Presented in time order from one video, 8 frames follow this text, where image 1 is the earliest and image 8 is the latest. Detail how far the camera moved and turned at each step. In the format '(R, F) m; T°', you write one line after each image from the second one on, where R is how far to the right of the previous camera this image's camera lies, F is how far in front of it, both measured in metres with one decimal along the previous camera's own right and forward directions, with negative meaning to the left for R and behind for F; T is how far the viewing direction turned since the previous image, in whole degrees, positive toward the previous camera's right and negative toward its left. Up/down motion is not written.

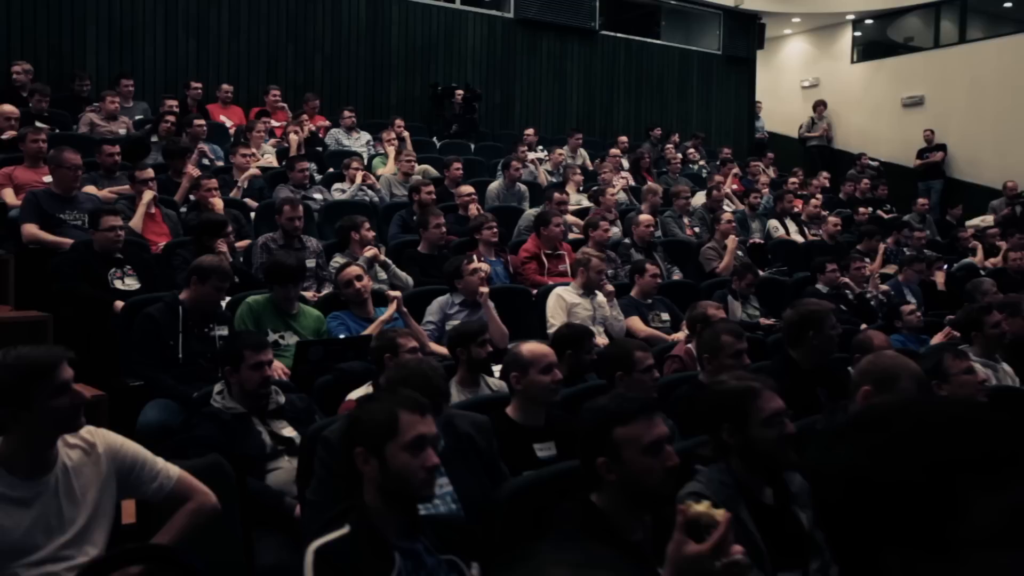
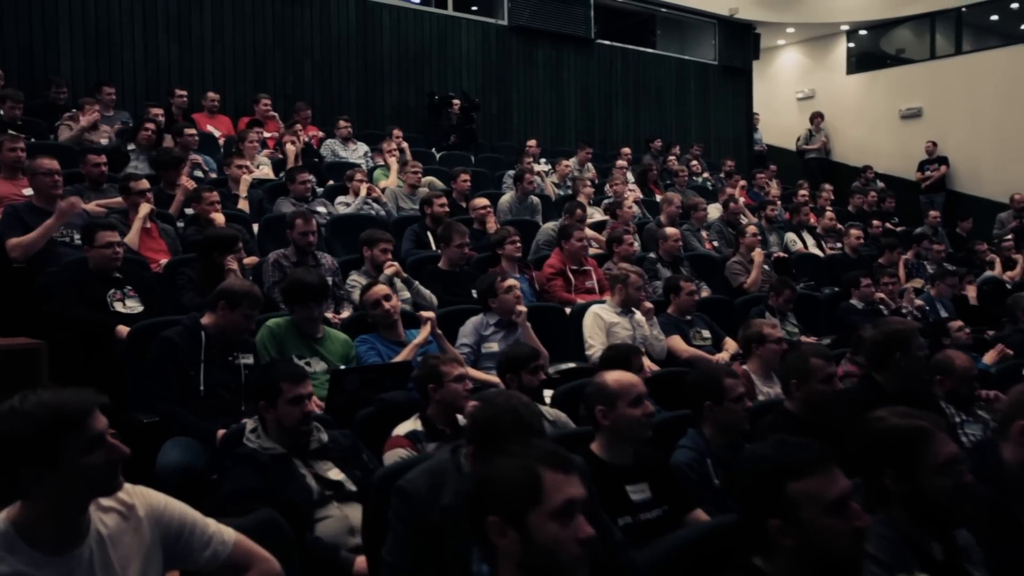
(-0.3, +0.4) m; +2°
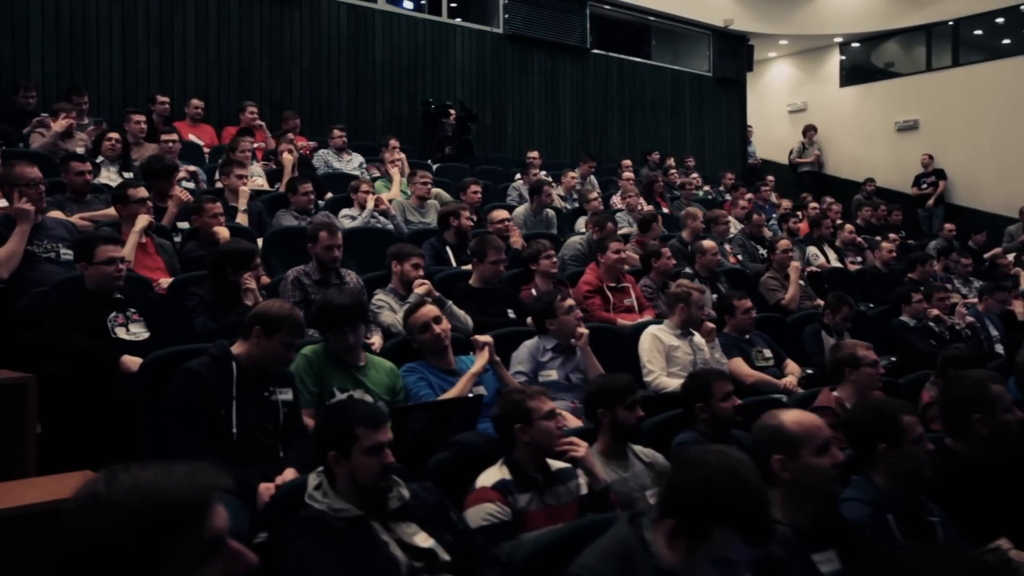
(-0.4, +0.5) m; +2°
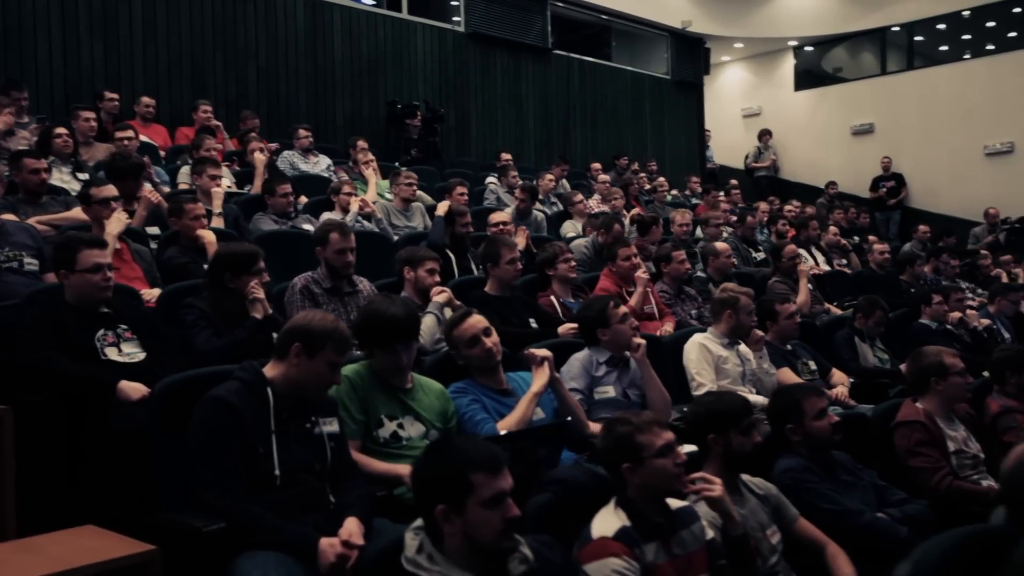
(-0.4, +0.5) m; +4°
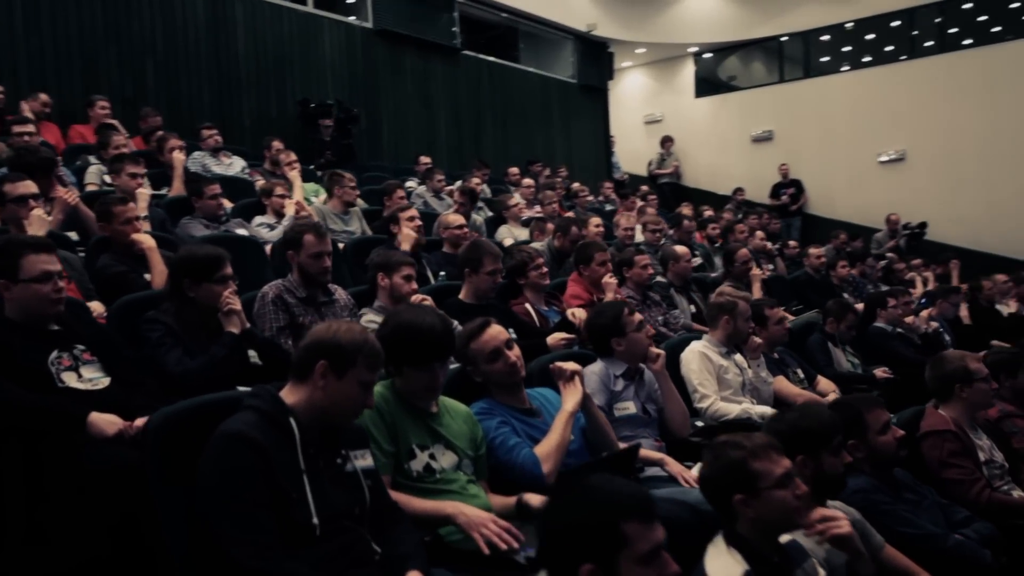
(-0.4, +0.4) m; +7°
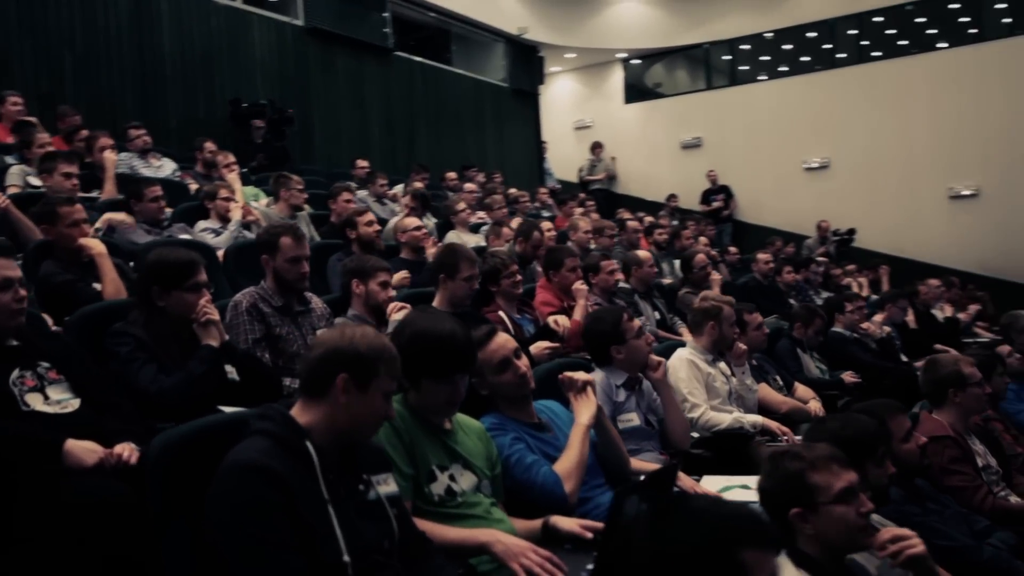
(-0.2, +0.2) m; +5°
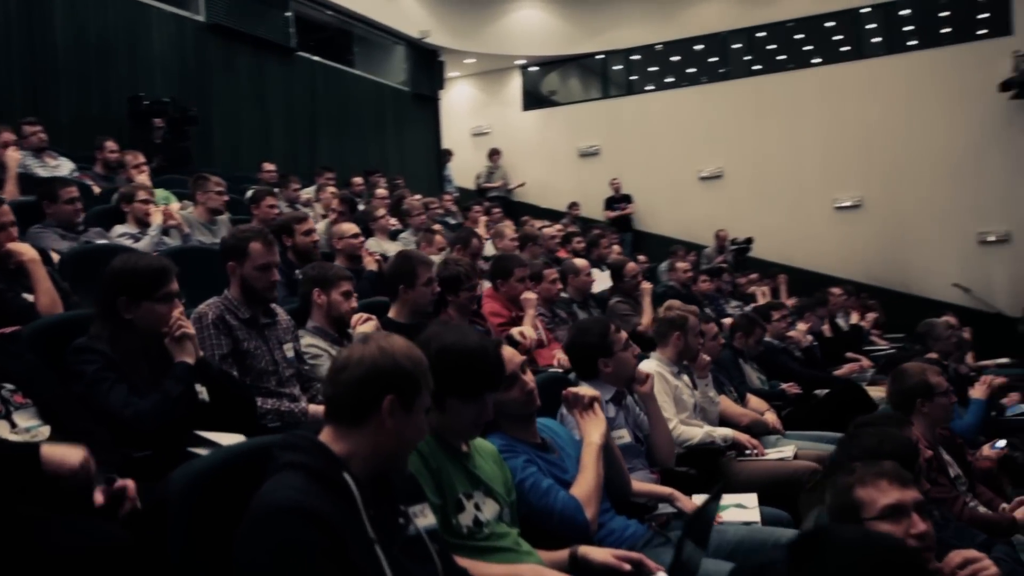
(-0.3, +0.2) m; +7°
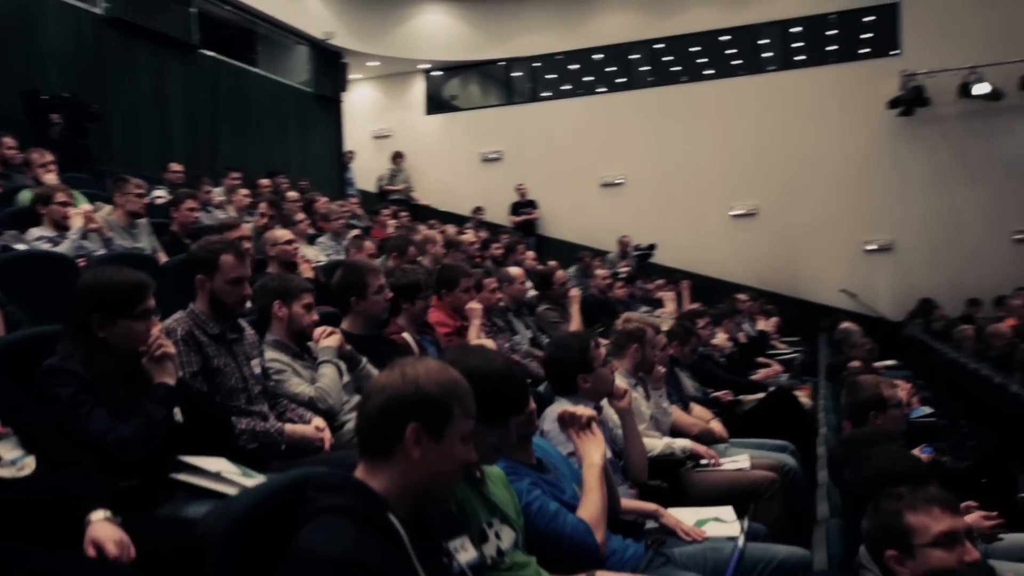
(-0.2, +0.1) m; +6°
